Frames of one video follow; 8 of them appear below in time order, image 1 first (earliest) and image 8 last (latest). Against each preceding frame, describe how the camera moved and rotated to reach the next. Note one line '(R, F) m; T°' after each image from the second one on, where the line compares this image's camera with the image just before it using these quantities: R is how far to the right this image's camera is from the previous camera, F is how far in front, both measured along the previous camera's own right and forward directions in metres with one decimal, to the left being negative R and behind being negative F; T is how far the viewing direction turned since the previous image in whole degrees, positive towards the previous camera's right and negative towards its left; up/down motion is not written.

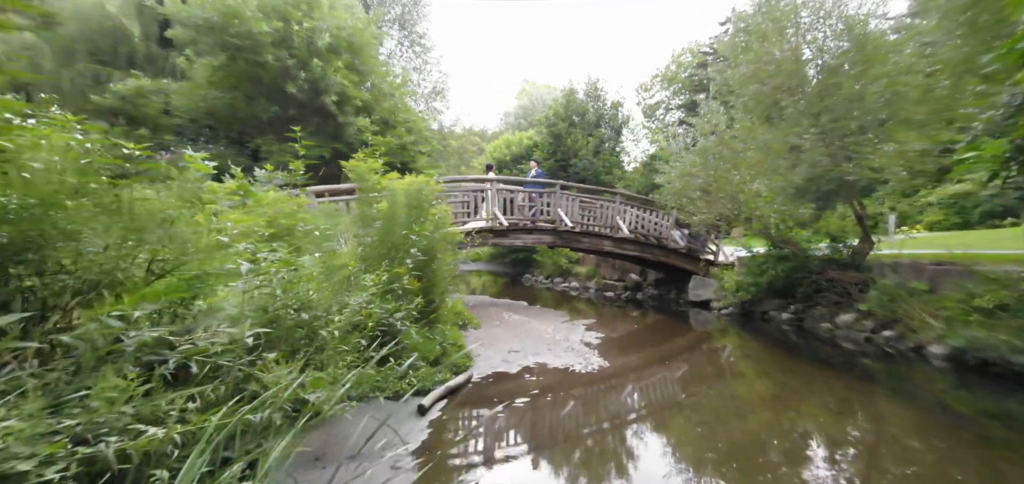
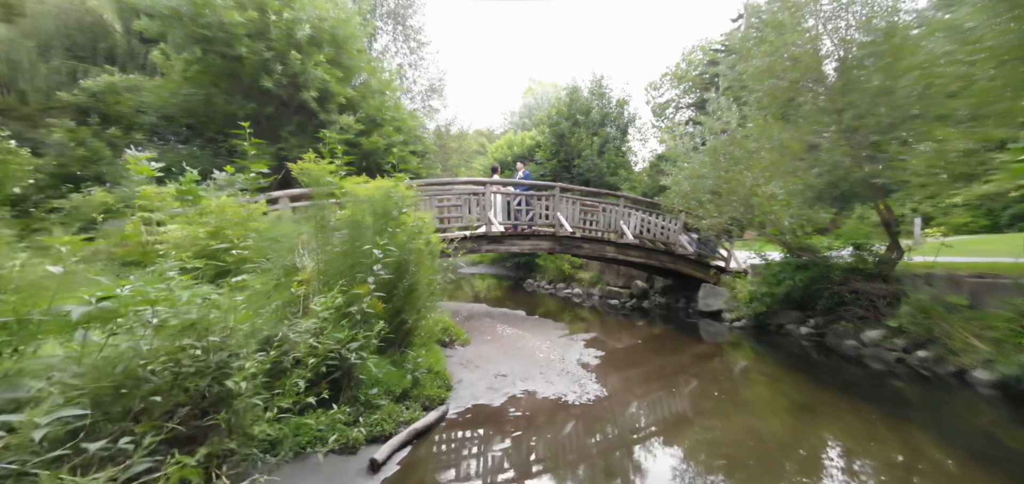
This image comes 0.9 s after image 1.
(+0.2, +0.5) m; -1°
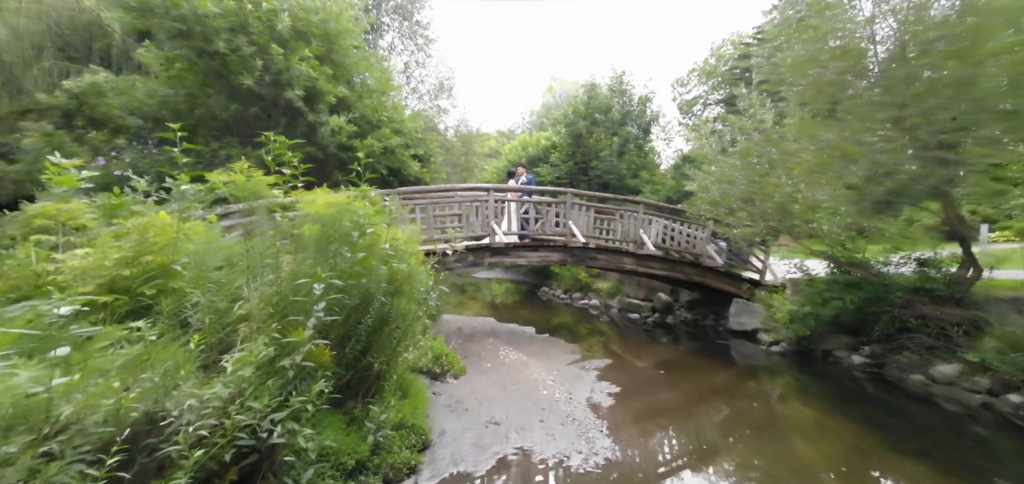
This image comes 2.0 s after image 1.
(+0.2, +0.7) m; -3°
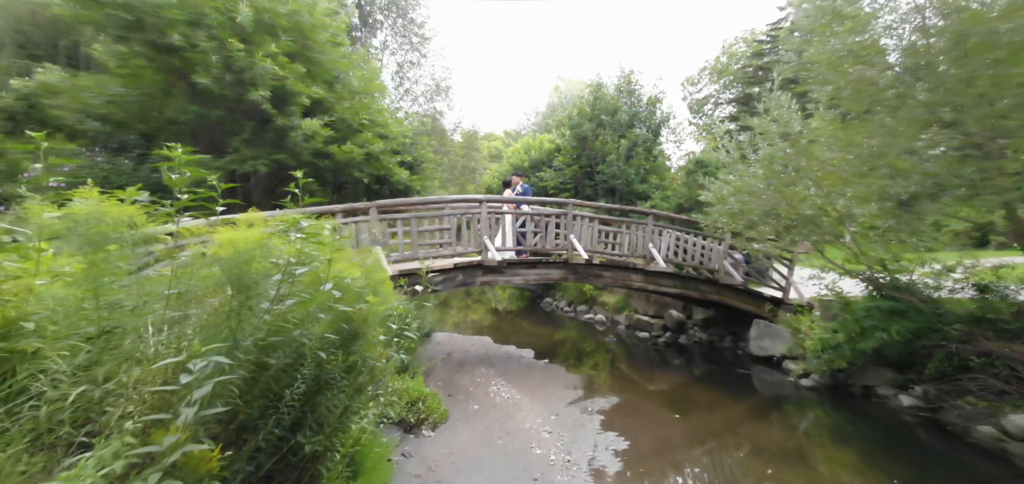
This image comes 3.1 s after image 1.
(+0.2, +0.7) m; -1°
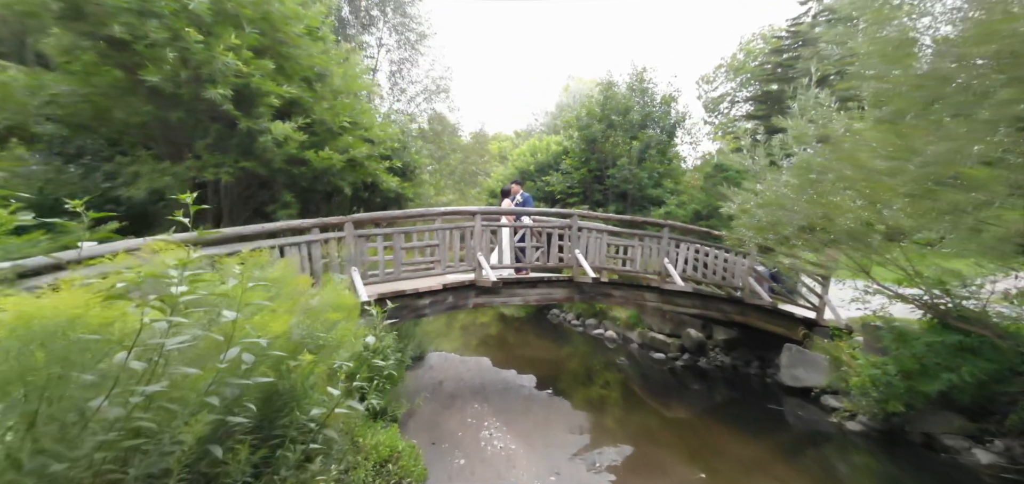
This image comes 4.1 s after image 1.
(+0.2, +0.7) m; -1°
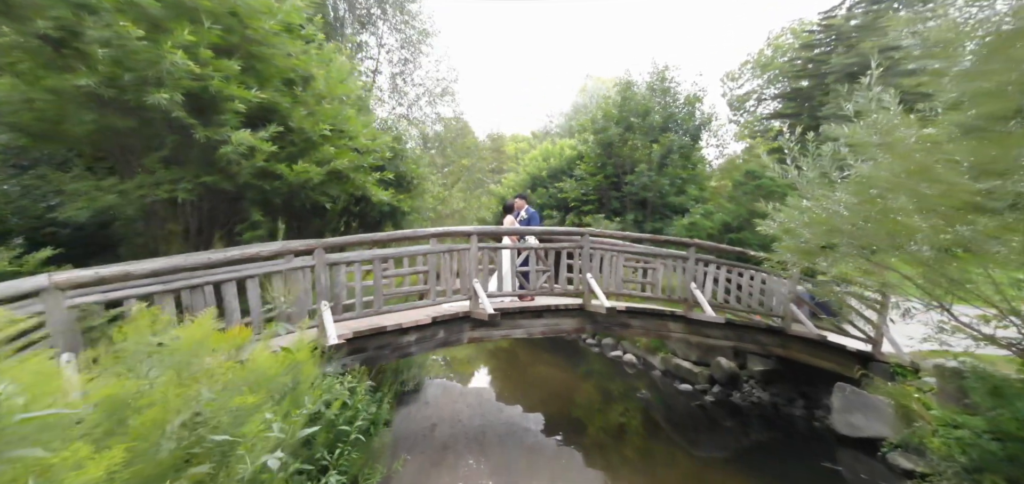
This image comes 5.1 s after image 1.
(+0.2, +0.8) m; -2°
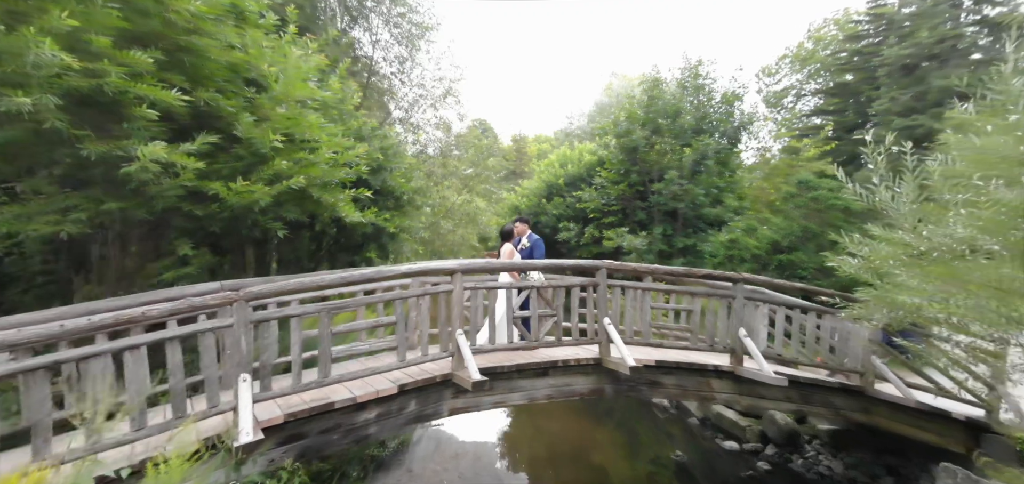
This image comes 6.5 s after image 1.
(+0.2, +1.1) m; -3°
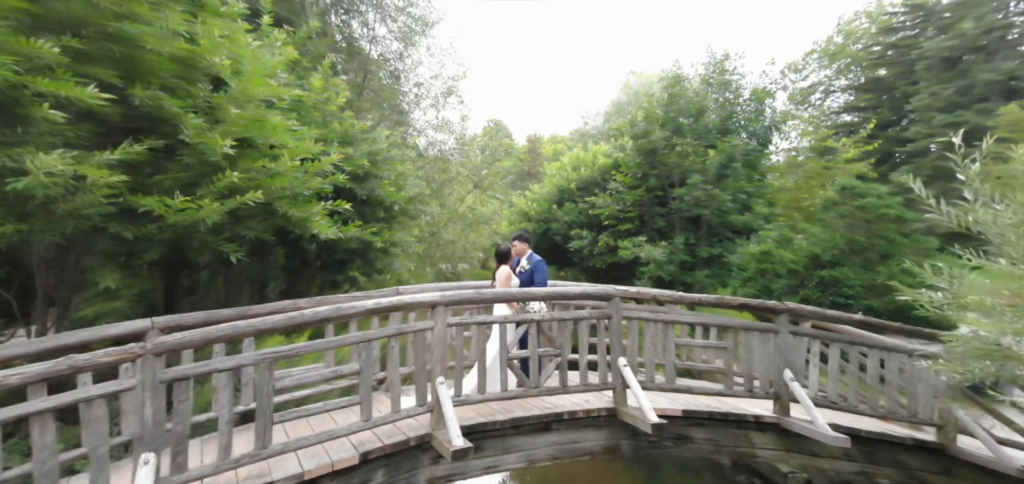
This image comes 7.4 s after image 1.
(+0.2, +0.7) m; -2°
